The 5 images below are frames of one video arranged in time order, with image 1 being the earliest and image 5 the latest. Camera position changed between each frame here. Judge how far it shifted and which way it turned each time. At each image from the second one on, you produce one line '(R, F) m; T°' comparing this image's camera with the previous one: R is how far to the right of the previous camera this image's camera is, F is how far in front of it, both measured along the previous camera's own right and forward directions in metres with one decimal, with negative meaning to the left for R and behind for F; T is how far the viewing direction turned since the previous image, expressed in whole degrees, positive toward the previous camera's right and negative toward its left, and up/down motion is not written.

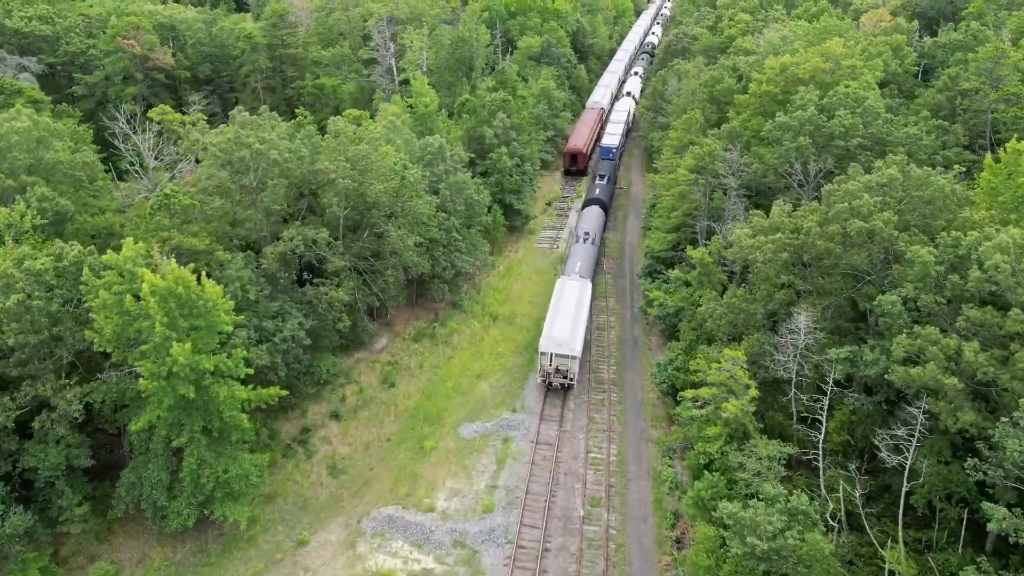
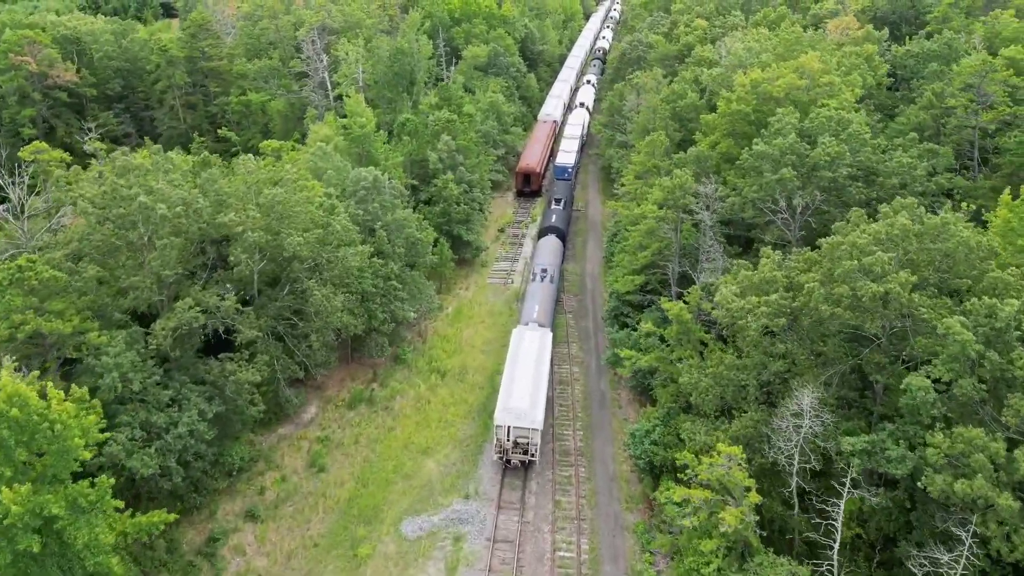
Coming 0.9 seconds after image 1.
(+0.4, +5.5) m; +4°
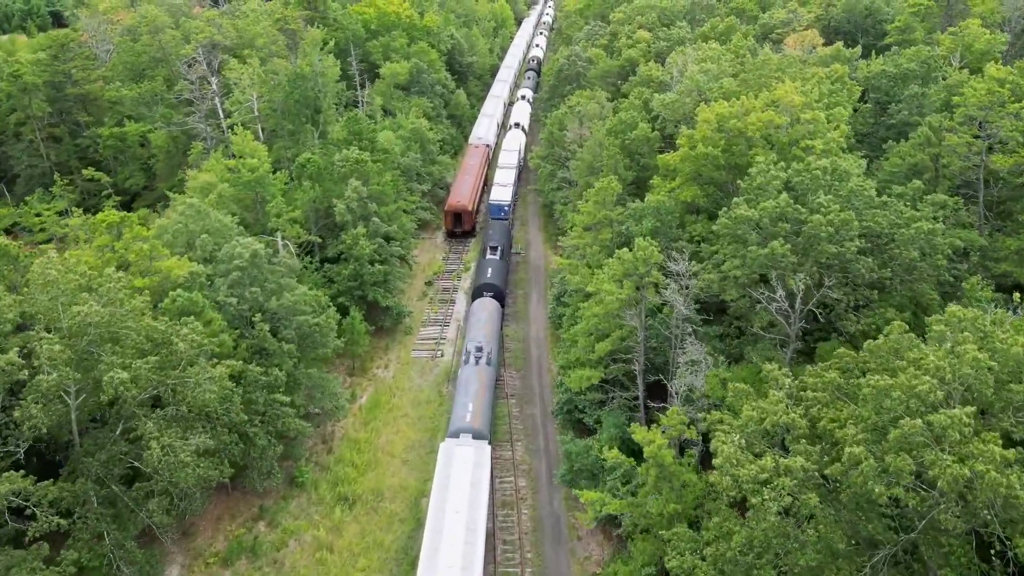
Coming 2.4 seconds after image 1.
(+1.0, +8.4) m; +5°
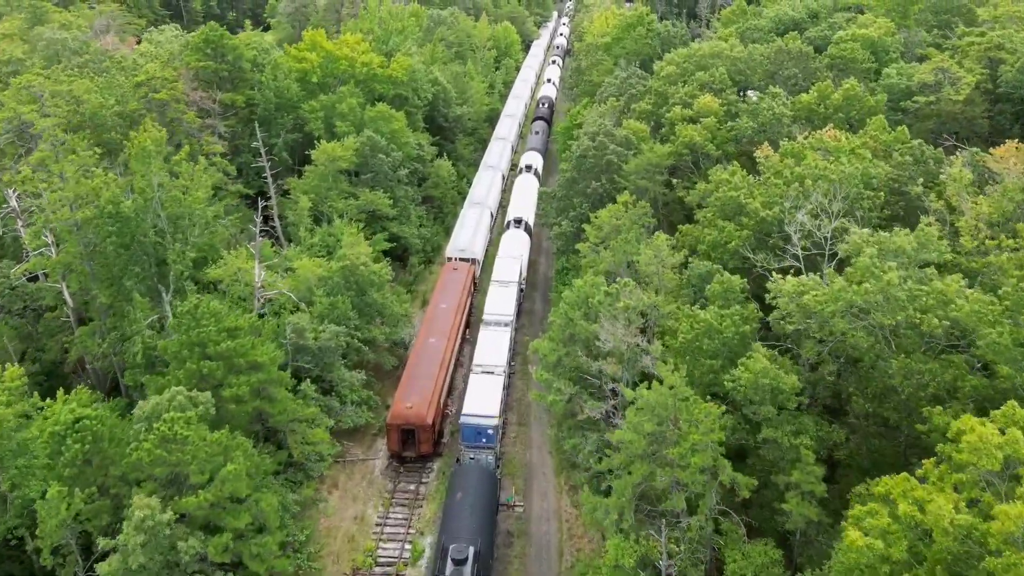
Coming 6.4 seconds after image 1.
(+0.9, +23.8) m; -1°
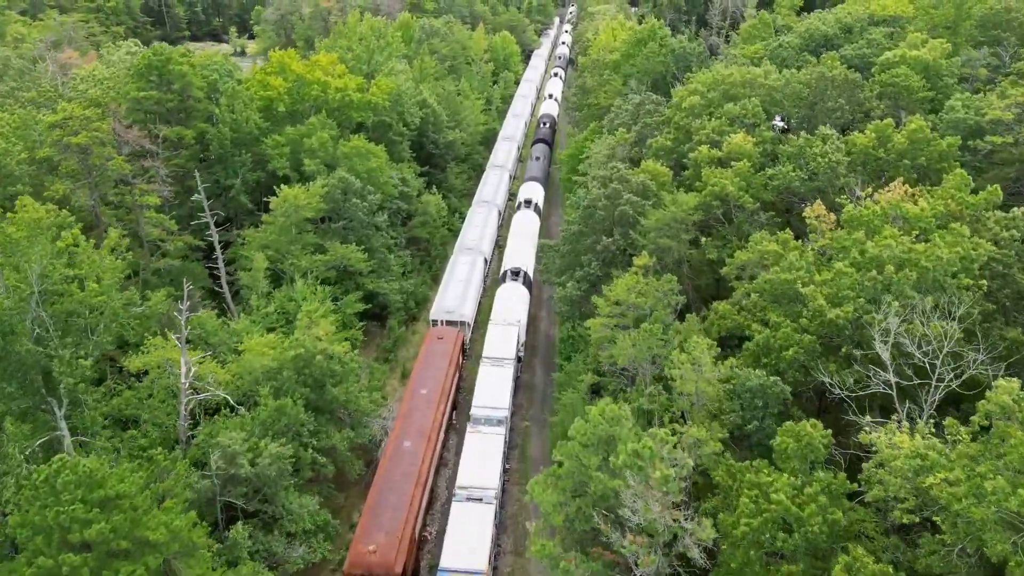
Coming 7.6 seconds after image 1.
(+0.3, +7.4) m; 0°
